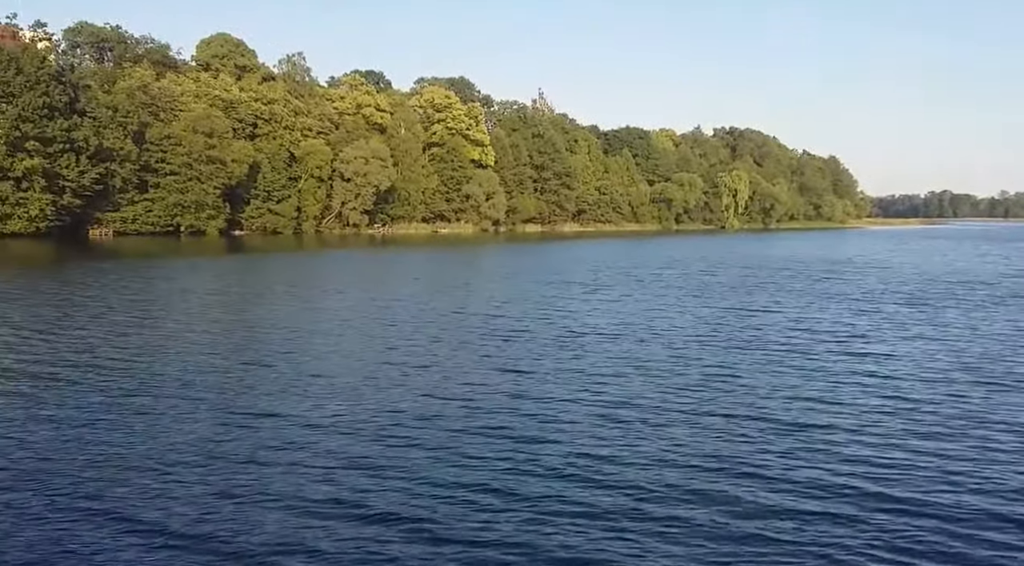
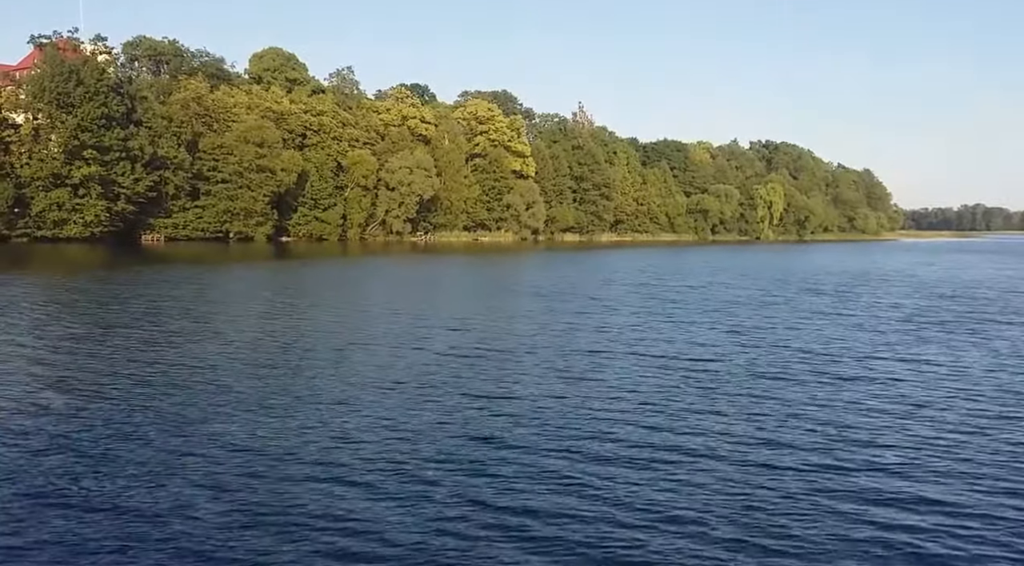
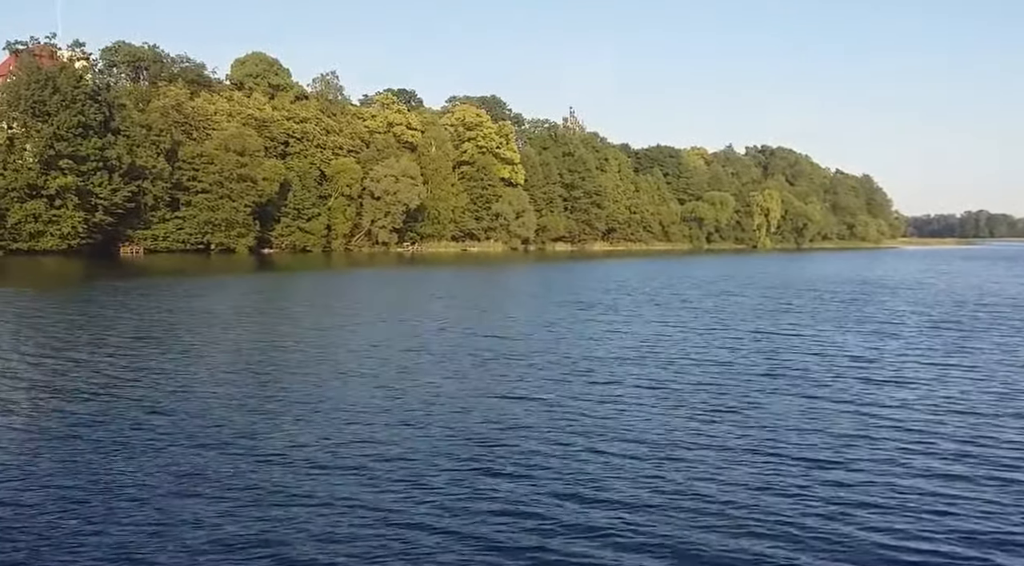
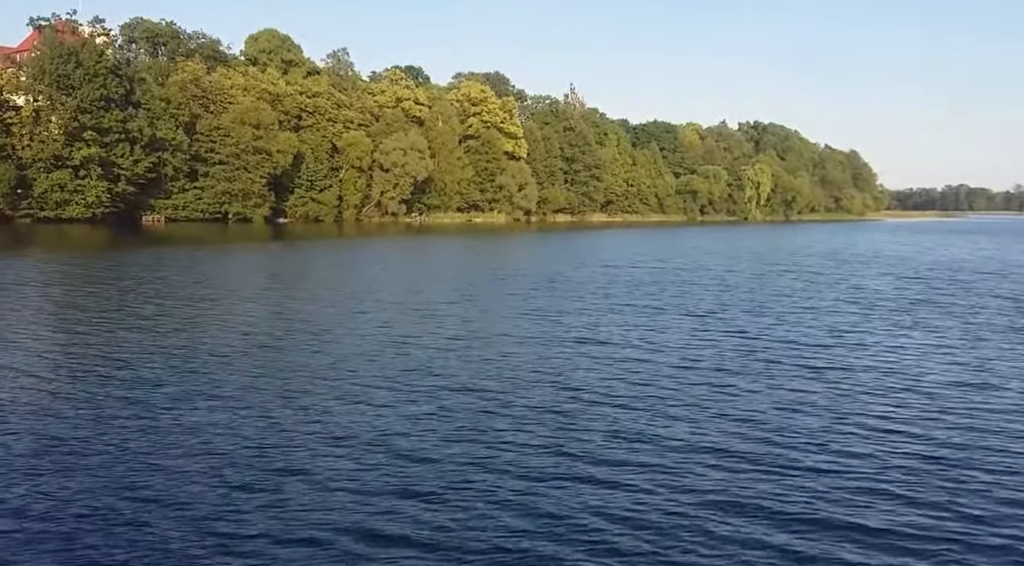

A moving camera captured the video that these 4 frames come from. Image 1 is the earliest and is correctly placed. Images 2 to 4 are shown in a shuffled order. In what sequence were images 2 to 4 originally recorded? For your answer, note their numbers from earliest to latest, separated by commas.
3, 2, 4
